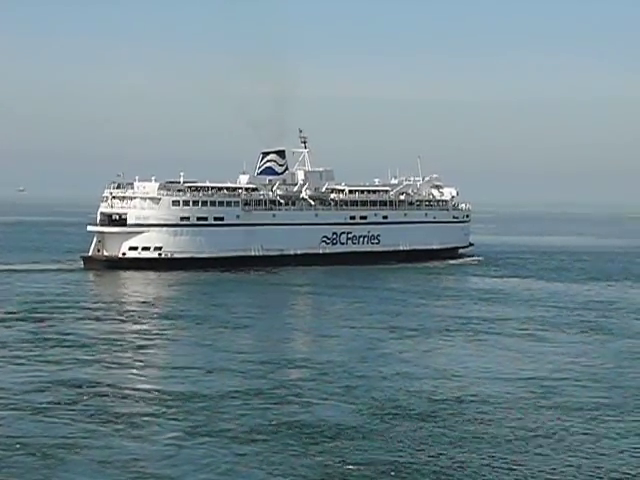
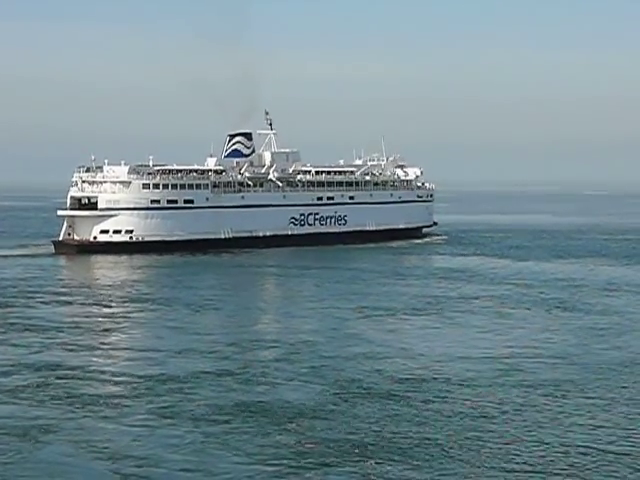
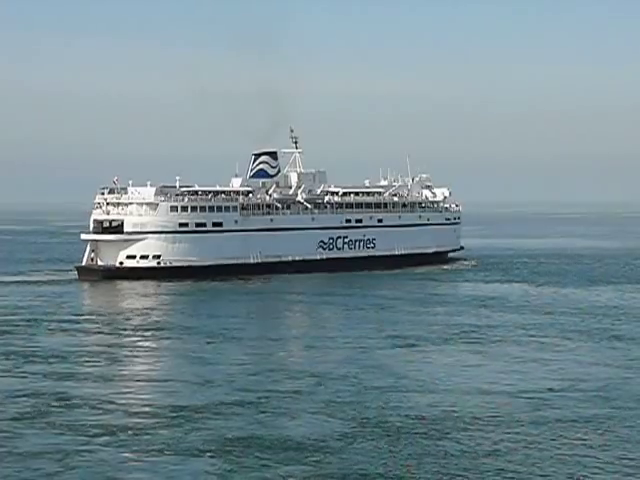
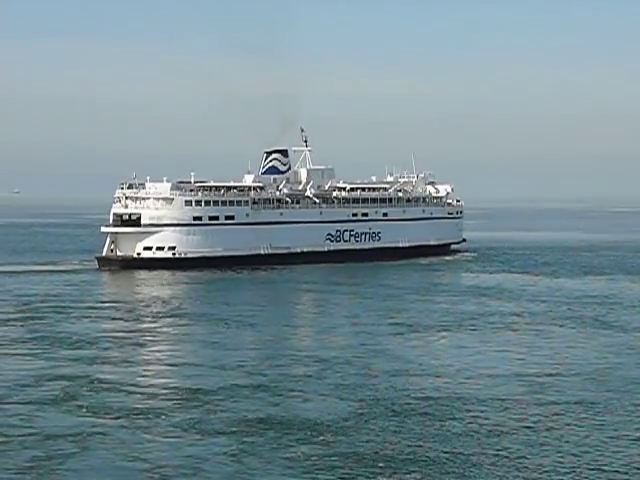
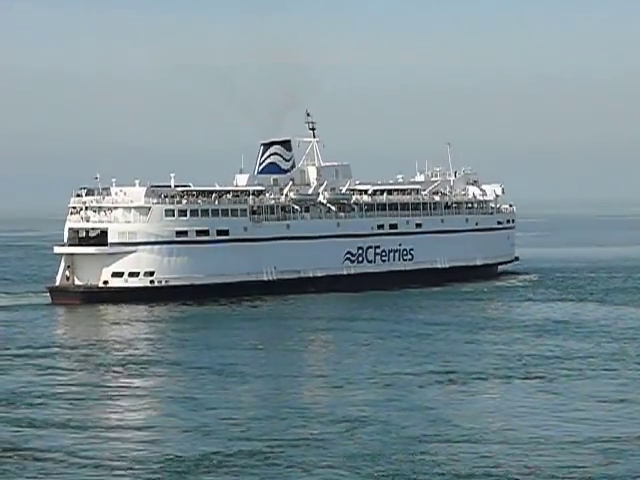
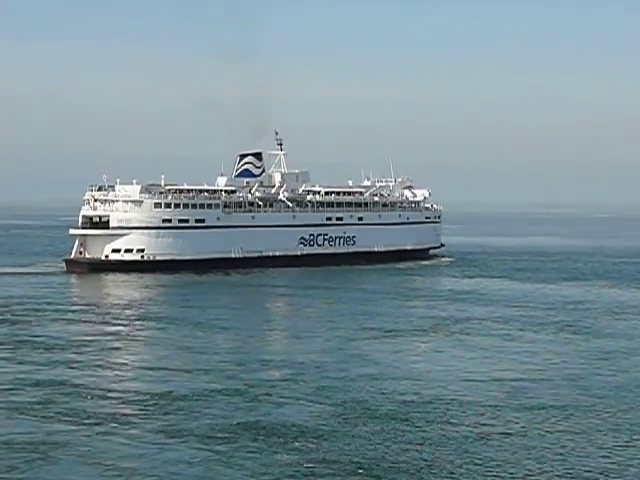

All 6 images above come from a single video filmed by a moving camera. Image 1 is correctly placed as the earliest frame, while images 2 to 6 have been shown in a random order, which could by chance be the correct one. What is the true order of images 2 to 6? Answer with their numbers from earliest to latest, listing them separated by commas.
2, 6, 4, 3, 5
